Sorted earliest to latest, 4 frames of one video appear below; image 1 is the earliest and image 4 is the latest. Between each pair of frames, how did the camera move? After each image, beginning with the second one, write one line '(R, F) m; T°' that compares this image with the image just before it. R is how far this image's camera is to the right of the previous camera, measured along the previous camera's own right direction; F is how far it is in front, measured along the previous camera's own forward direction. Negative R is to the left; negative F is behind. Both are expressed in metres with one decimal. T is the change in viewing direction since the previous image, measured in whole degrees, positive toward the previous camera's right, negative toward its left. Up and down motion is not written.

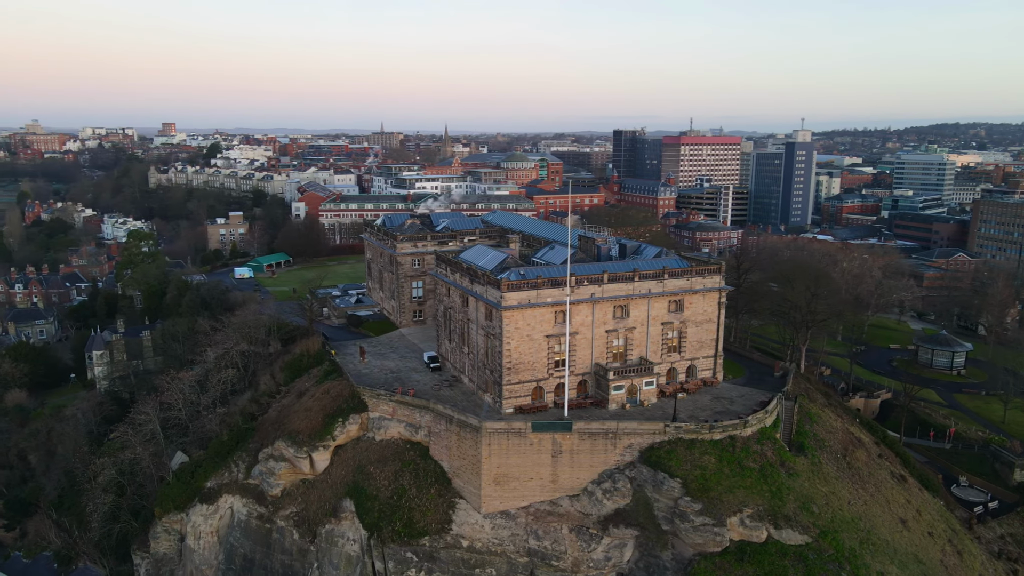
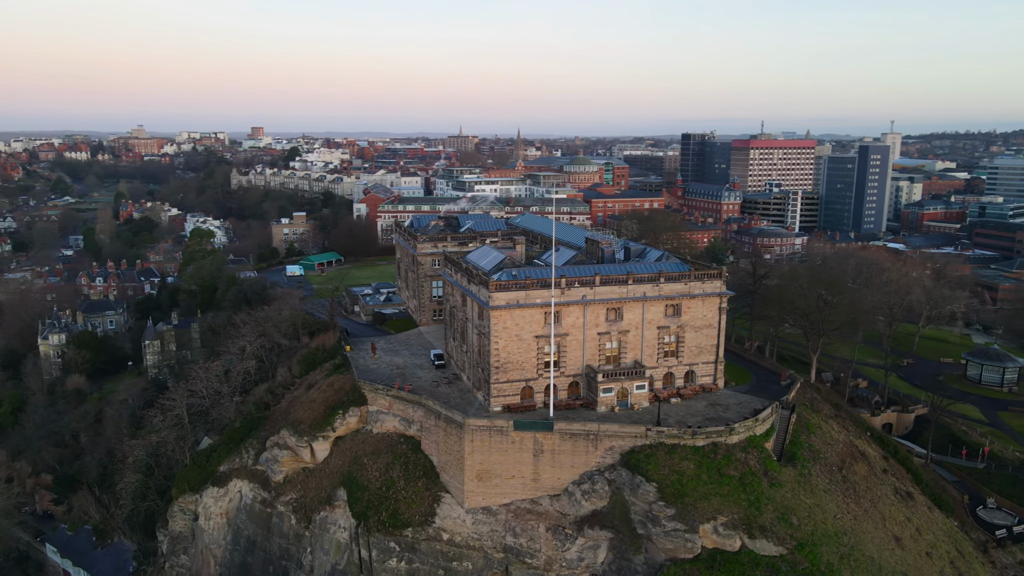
(+4.3, -0.4) m; -6°
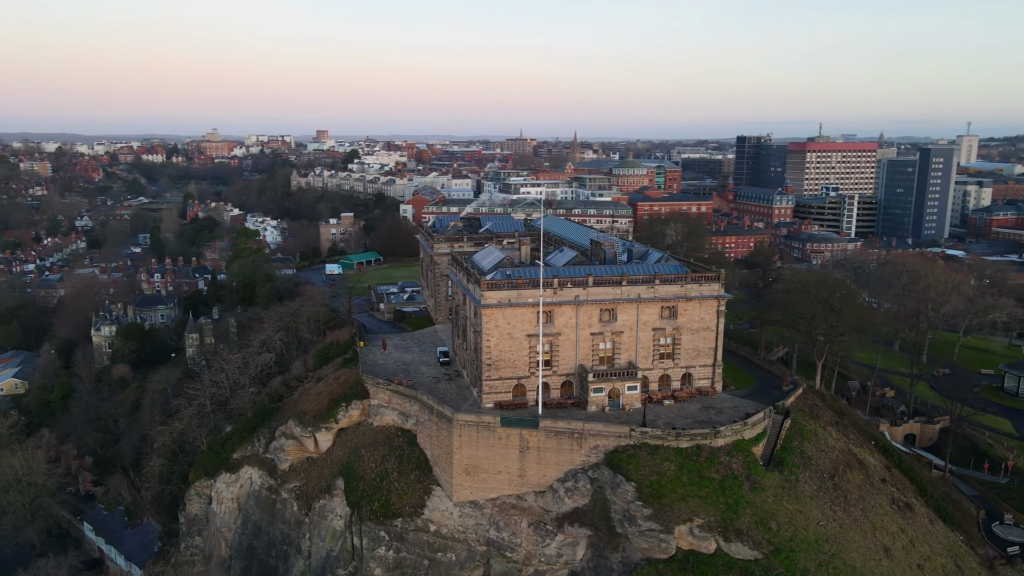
(+3.4, -0.5) m; -5°
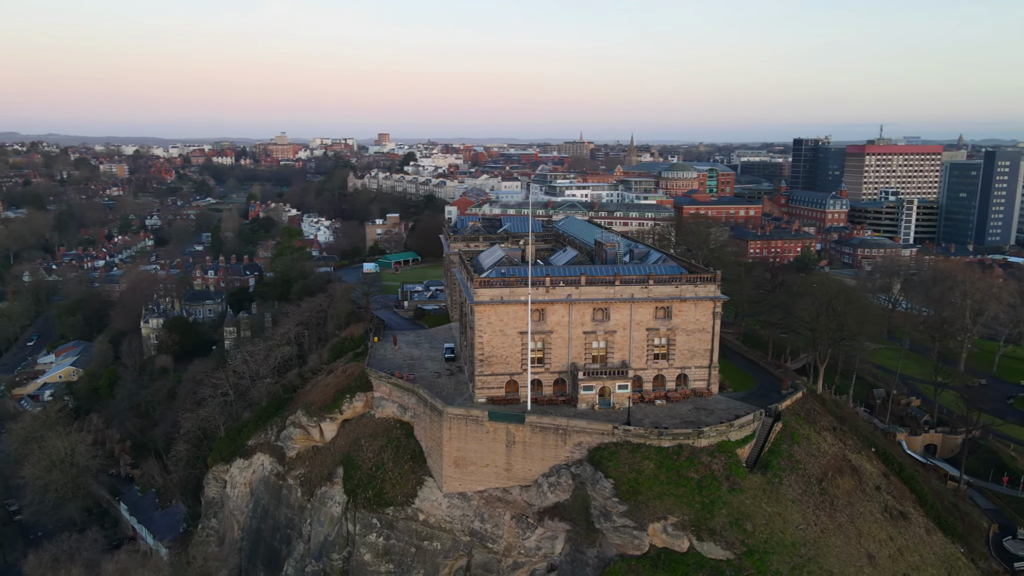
(+3.5, -0.7) m; -5°
